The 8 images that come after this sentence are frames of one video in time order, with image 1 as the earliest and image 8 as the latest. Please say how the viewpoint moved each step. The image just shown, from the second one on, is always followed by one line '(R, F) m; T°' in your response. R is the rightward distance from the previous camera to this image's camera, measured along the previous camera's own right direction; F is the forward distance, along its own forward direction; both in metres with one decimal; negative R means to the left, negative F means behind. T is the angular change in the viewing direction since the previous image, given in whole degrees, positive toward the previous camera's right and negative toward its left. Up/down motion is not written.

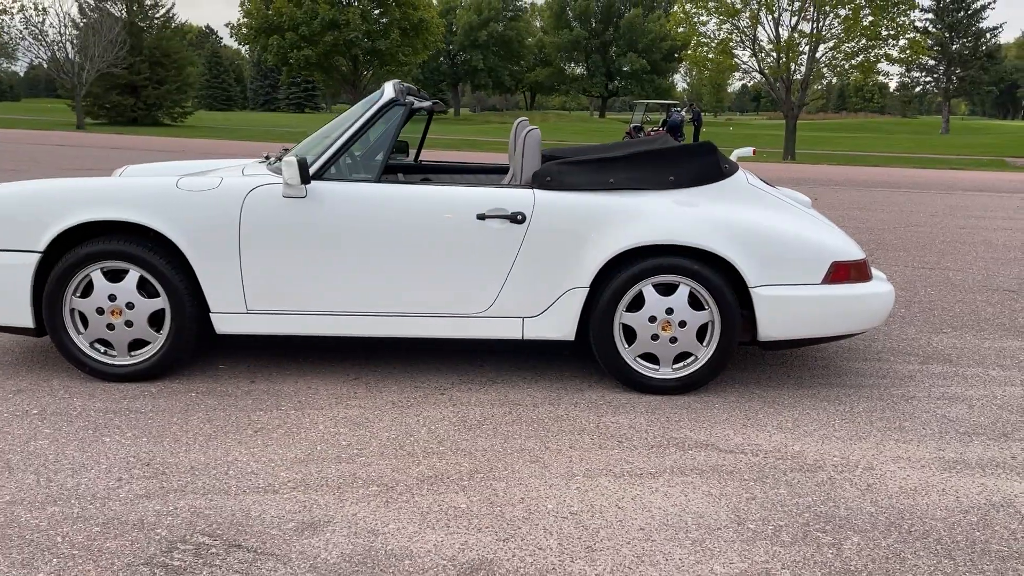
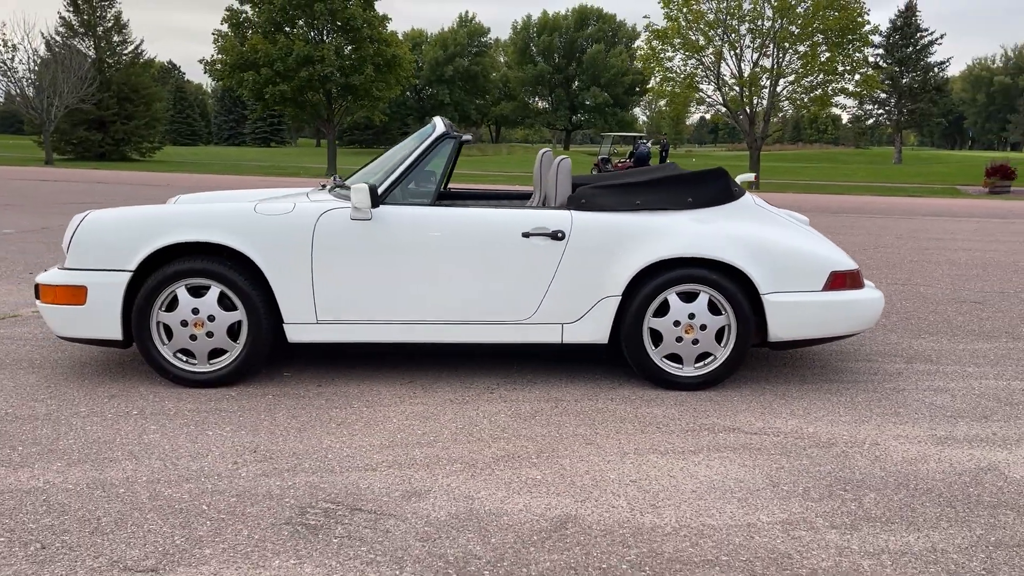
(-0.4, -0.5) m; +2°
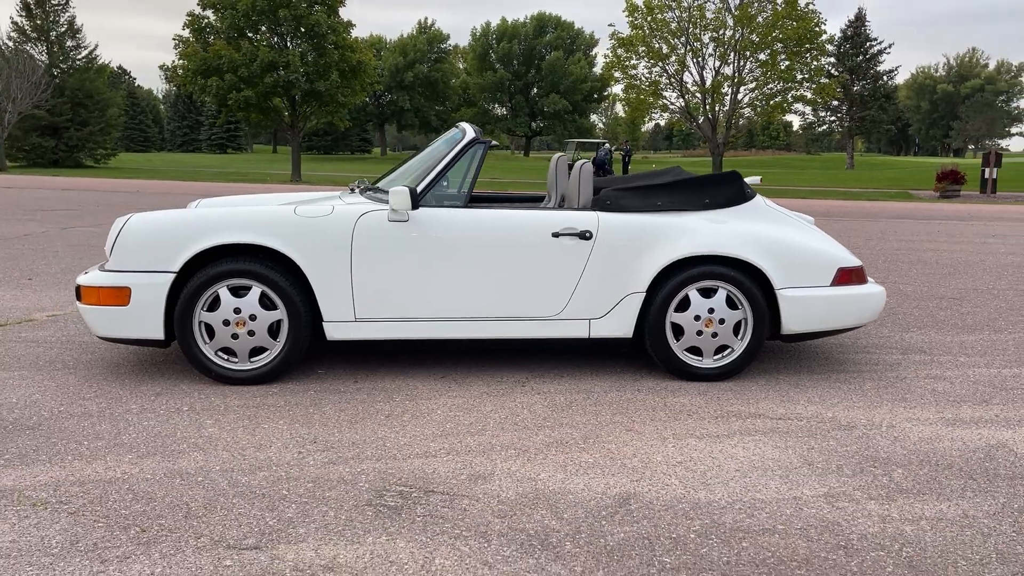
(-0.4, -0.2) m; +3°
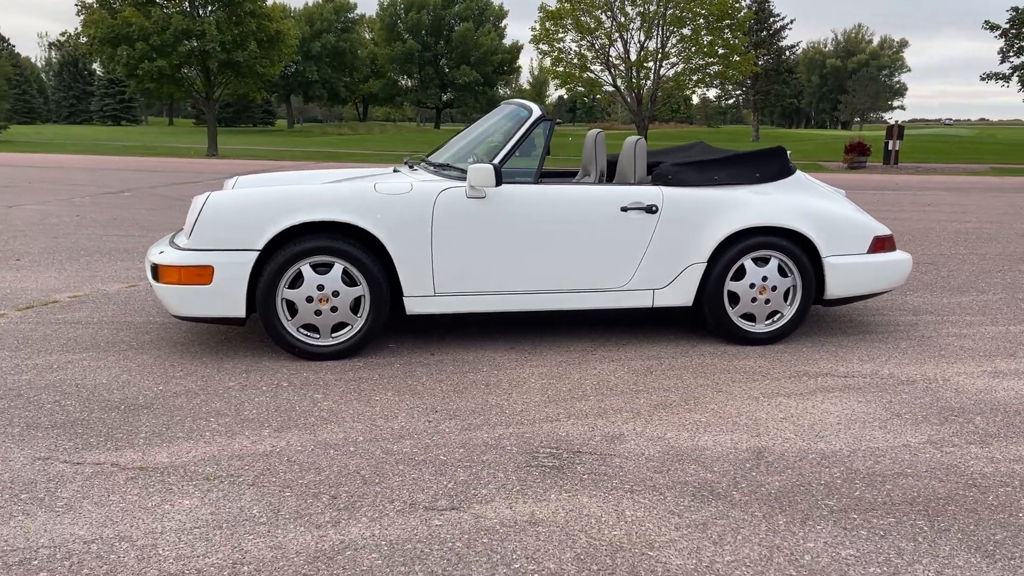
(-0.9, -0.1) m; +6°
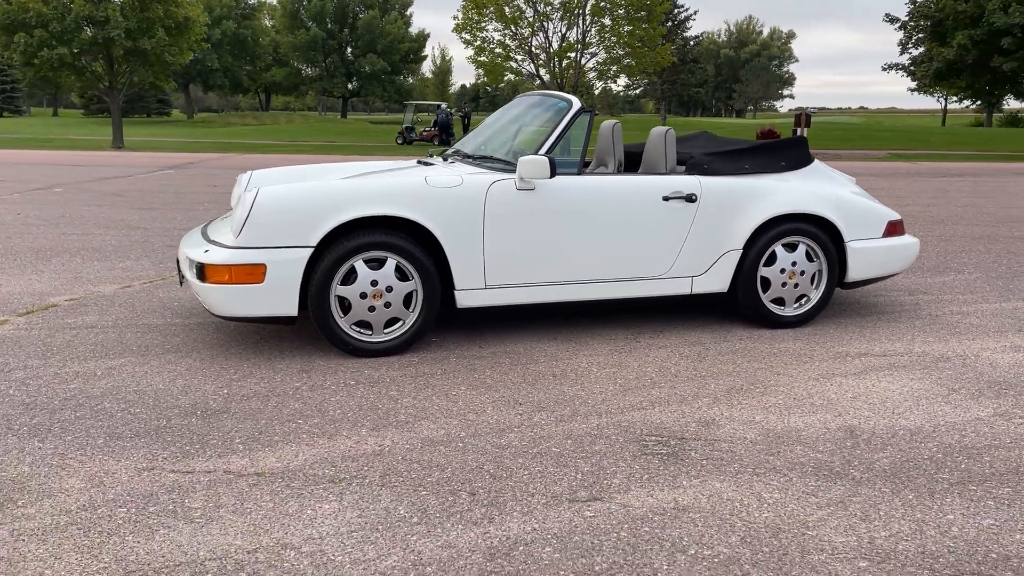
(-0.8, 0.0) m; +6°
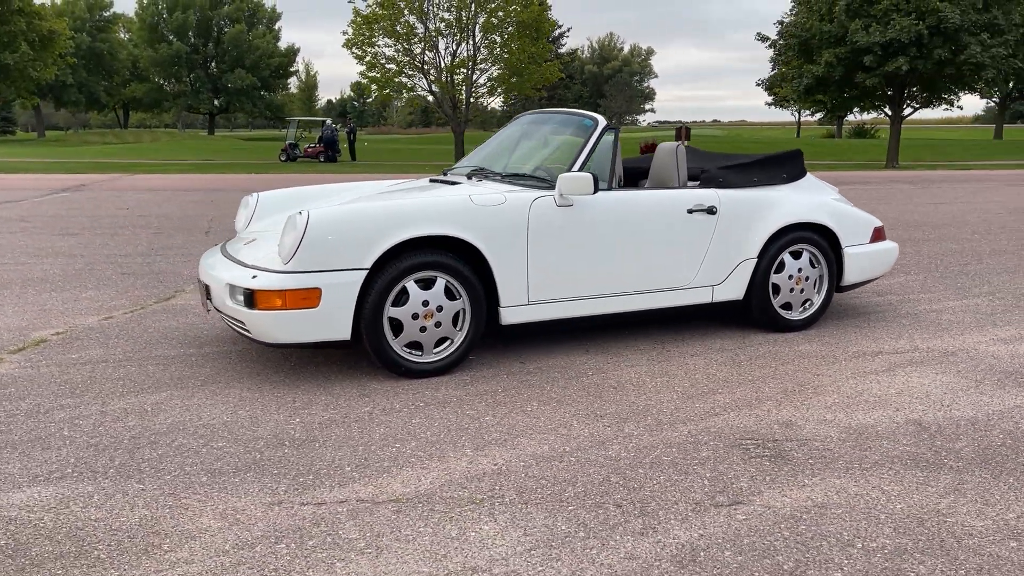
(-0.9, 0.0) m; +8°
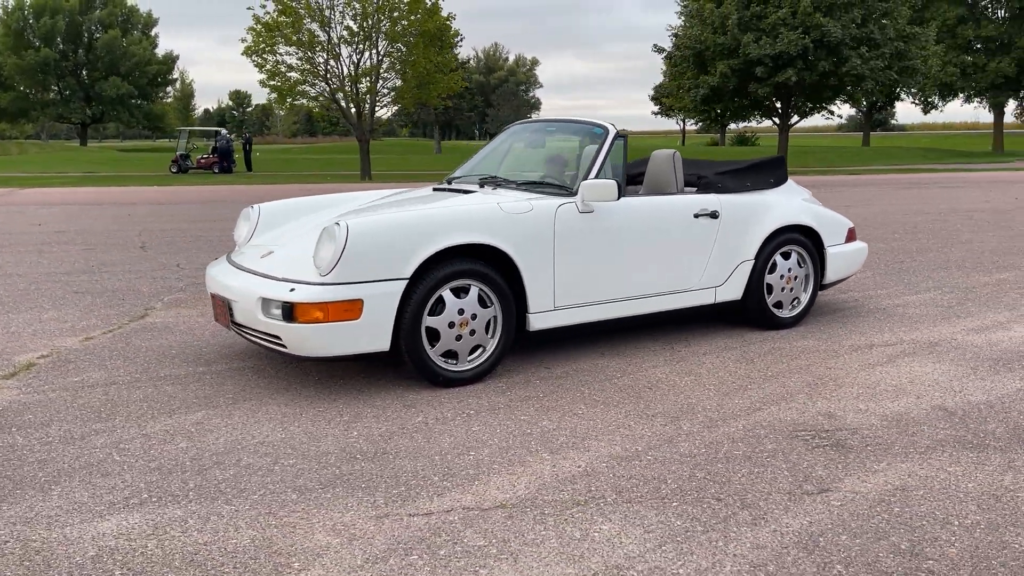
(-0.7, 0.0) m; +7°
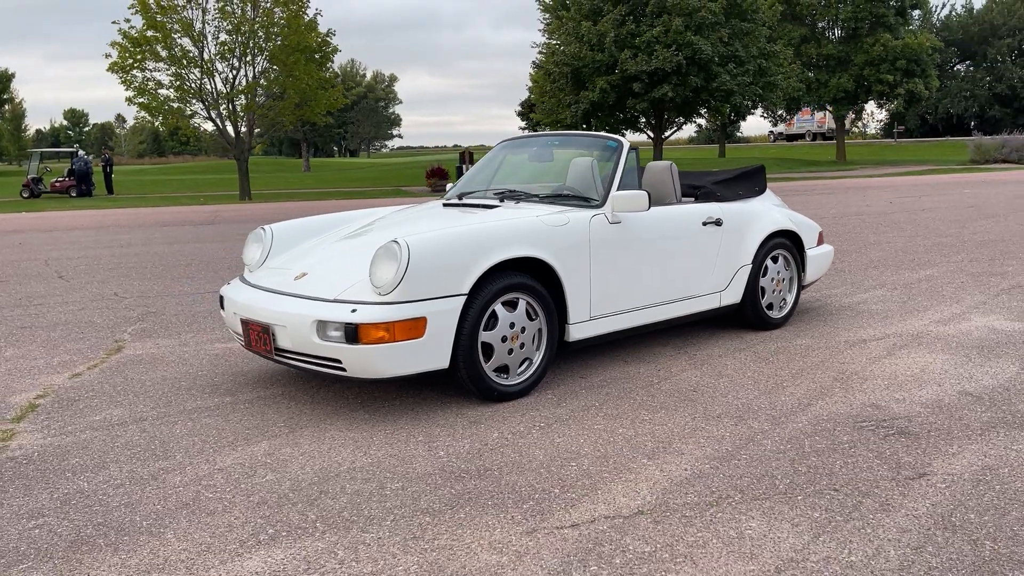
(-0.9, +0.1) m; +9°
